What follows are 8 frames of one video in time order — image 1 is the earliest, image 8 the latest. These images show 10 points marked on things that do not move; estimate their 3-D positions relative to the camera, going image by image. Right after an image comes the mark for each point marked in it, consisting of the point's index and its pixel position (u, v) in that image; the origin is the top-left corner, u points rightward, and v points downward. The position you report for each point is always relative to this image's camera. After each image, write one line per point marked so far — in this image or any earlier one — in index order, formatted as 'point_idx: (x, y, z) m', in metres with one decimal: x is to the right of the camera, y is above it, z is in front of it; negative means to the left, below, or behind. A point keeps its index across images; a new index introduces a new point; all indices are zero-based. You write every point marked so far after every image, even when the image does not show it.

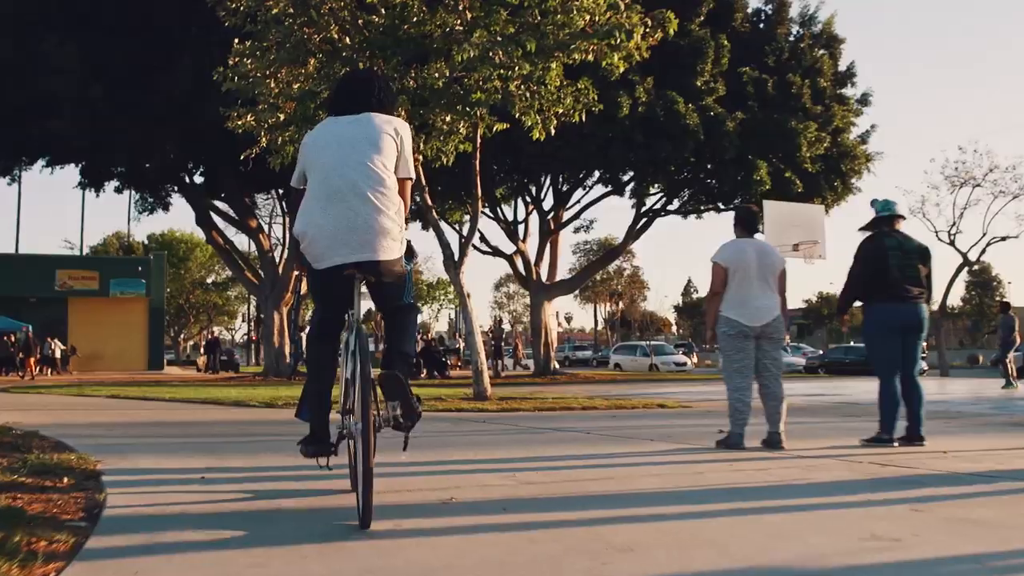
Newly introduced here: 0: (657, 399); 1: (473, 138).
0: (+2.0, -1.5, +14.7) m
1: (-0.5, +1.9, +14.0) m
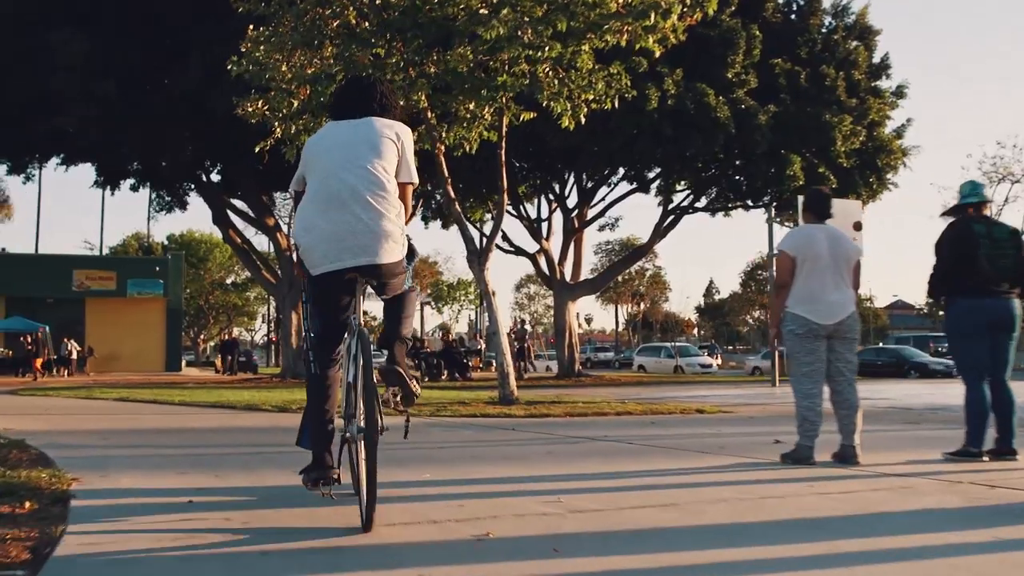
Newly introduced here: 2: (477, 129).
0: (+2.3, -1.5, +13.8) m
1: (-0.2, +2.0, +13.2) m
2: (-0.4, +2.0, +13.0) m
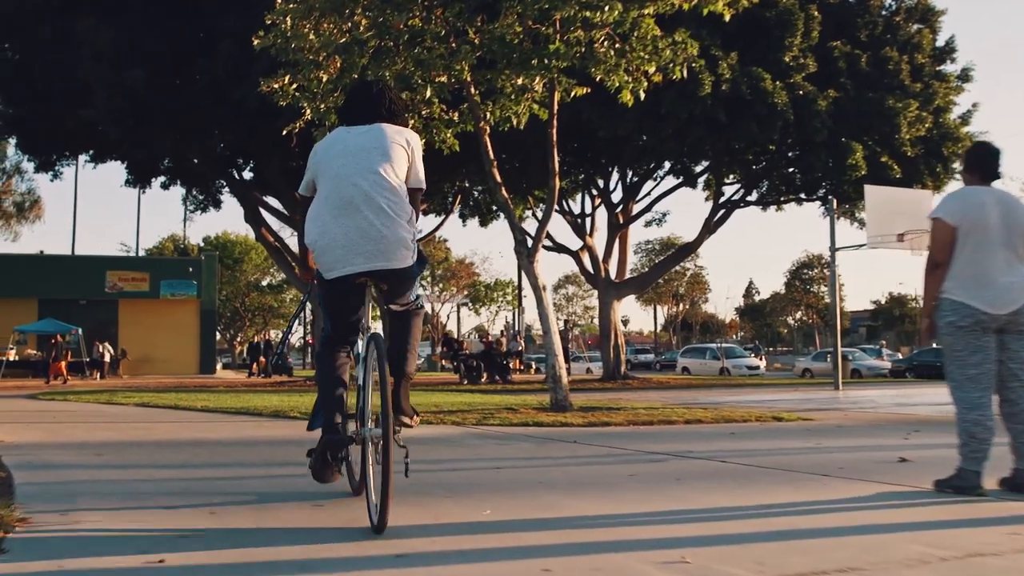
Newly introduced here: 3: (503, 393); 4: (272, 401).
0: (+2.9, -1.4, +12.5) m
1: (+0.4, +2.0, +12.0) m
2: (+0.2, +2.0, +11.7) m
3: (-0.2, -1.8, +18.2) m
4: (-3.3, -1.6, +14.8) m
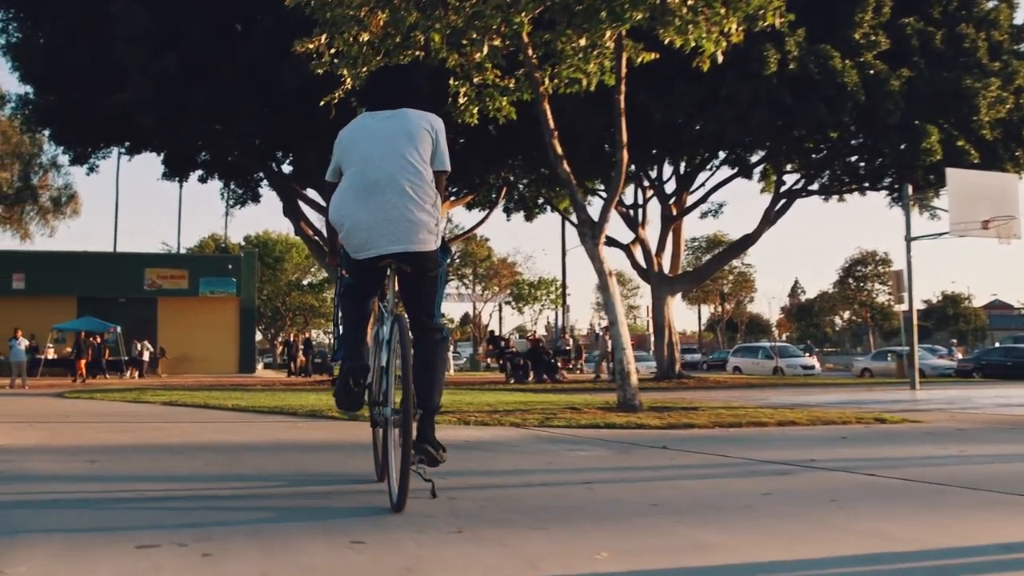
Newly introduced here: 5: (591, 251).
0: (+3.5, -1.3, +11.1) m
1: (+1.0, +2.2, +10.7) m
2: (+0.8, +2.2, +10.5) m
3: (+0.6, -1.7, +17.0) m
4: (-2.6, -1.4, +13.6) m
5: (+0.8, +0.4, +10.7) m
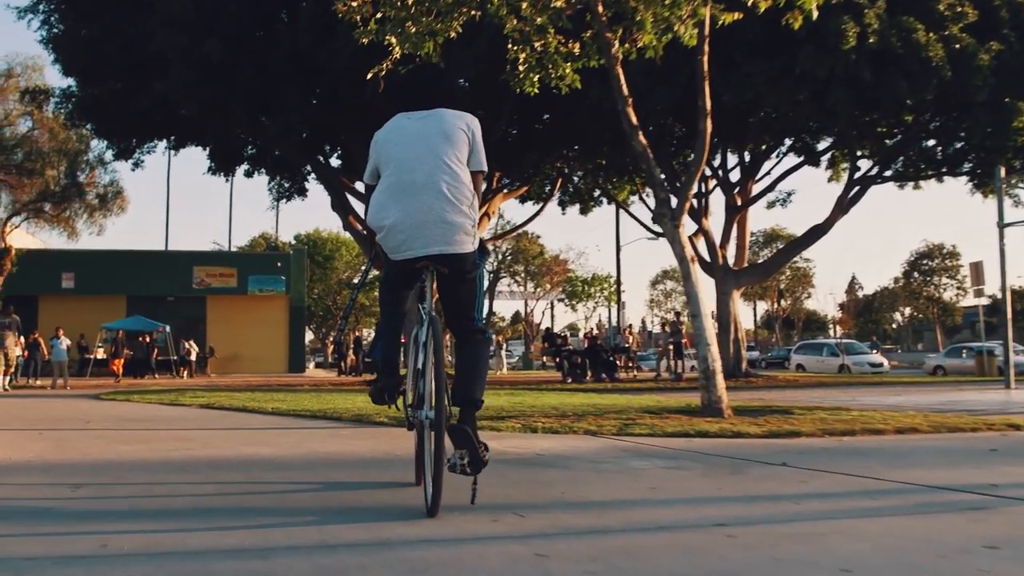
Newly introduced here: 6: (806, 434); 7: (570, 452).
0: (+4.2, -1.1, +9.8) m
1: (+1.6, +2.3, +9.4) m
2: (+1.4, +2.3, +9.2) m
3: (+1.5, -1.5, +15.8) m
4: (-1.8, -1.3, +12.5) m
5: (+1.4, +0.5, +9.4) m
6: (+2.0, -1.0, +7.3) m
7: (+0.3, -0.9, +6.2) m
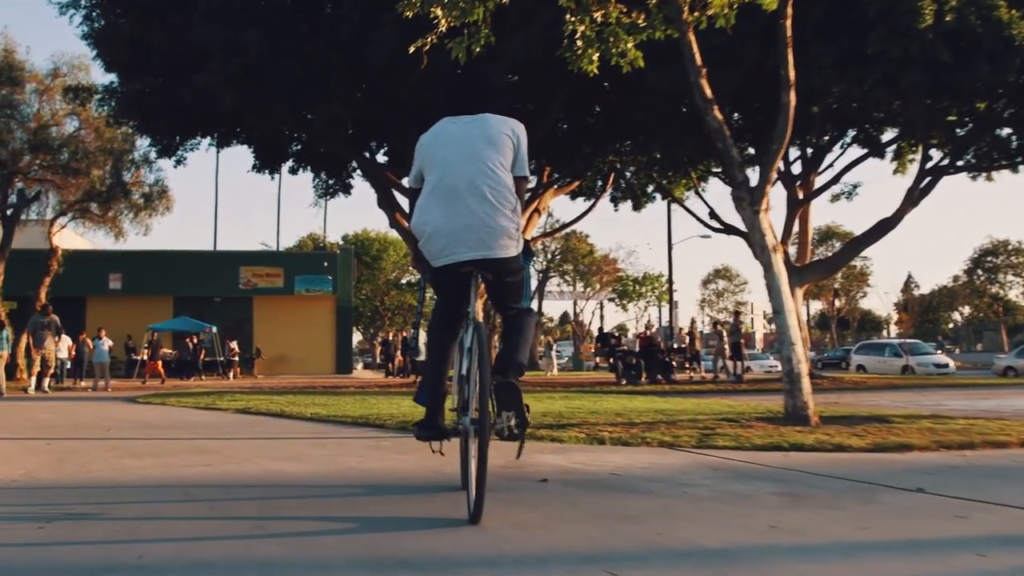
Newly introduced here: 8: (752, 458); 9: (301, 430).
0: (+4.7, -1.1, +8.7) m
1: (+2.1, +2.4, +8.4) m
2: (+1.8, +2.3, +8.2) m
3: (+2.3, -1.5, +14.7) m
4: (-1.2, -1.3, +11.7) m
5: (+1.8, +0.5, +8.4) m
6: (+2.4, -0.9, +6.3) m
7: (+0.7, -0.9, +5.3) m
8: (+1.3, -0.9, +5.8) m
9: (-1.7, -1.1, +8.8) m
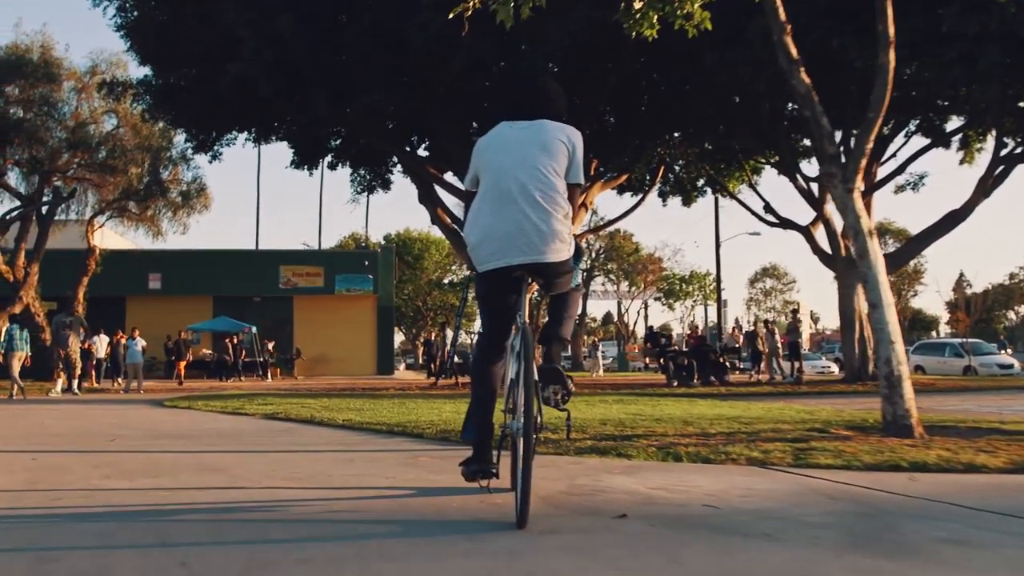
0: (+5.0, -1.0, +7.5) m
1: (+2.4, +2.4, +7.3) m
2: (+2.2, +2.4, +7.1) m
3: (+2.9, -1.4, +13.6) m
4: (-0.7, -1.2, +10.7) m
5: (+2.2, +0.6, +7.3) m
6: (+2.7, -0.9, +5.2) m
7: (+0.9, -0.8, +4.2) m
8: (+1.6, -0.8, +4.7) m
9: (-1.3, -1.1, +7.8) m
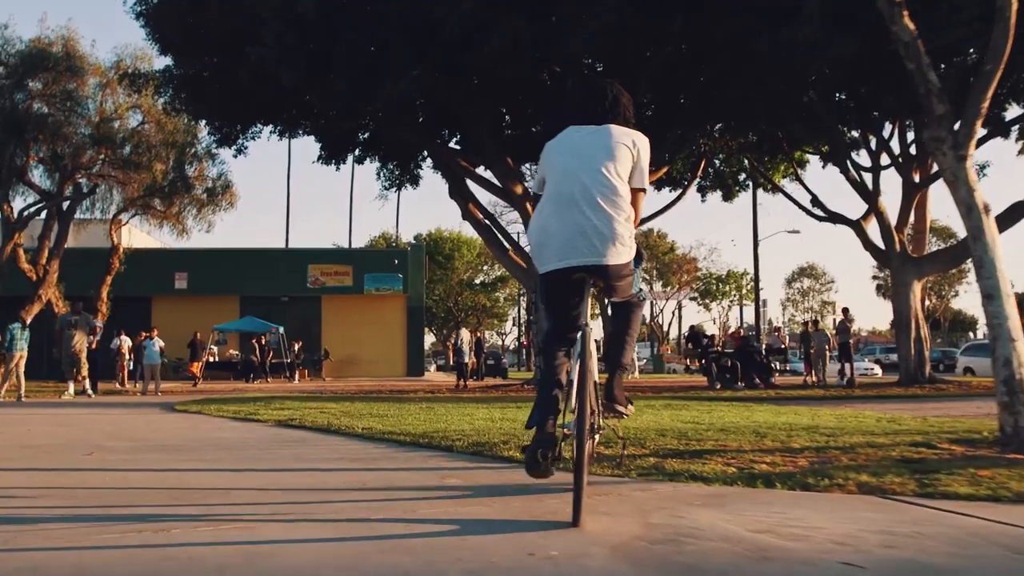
0: (+5.3, -0.9, +6.2) m
1: (+2.7, +2.5, +6.2) m
2: (+2.4, +2.5, +6.0) m
3: (+3.4, -1.4, +12.4) m
4: (-0.3, -1.2, +9.6) m
5: (+2.5, +0.7, +6.1) m
6: (+2.9, -0.8, +4.0) m
7: (+1.1, -0.8, +3.1) m
8: (+1.8, -0.8, +3.6) m
9: (-1.0, -1.0, +6.7) m
